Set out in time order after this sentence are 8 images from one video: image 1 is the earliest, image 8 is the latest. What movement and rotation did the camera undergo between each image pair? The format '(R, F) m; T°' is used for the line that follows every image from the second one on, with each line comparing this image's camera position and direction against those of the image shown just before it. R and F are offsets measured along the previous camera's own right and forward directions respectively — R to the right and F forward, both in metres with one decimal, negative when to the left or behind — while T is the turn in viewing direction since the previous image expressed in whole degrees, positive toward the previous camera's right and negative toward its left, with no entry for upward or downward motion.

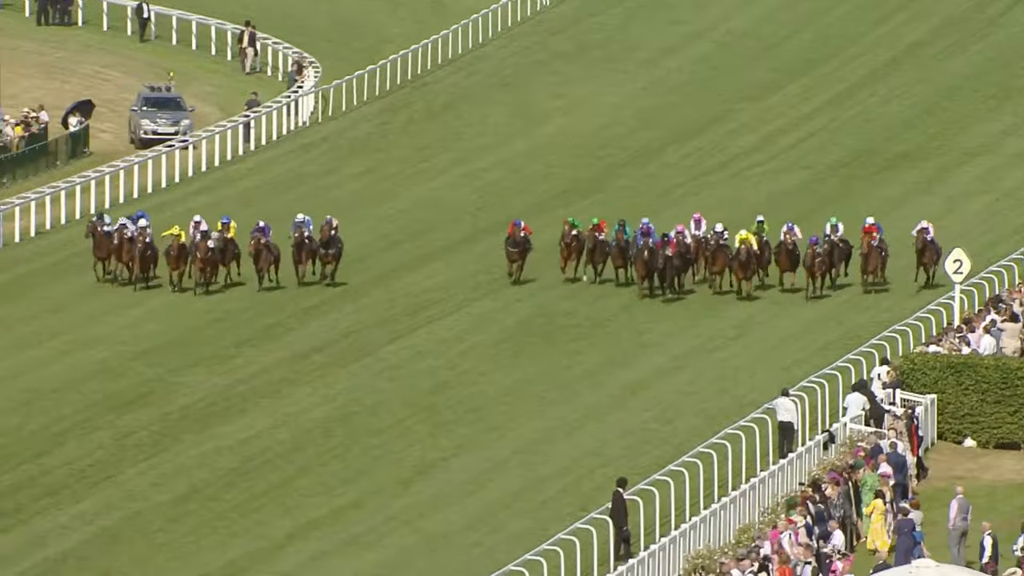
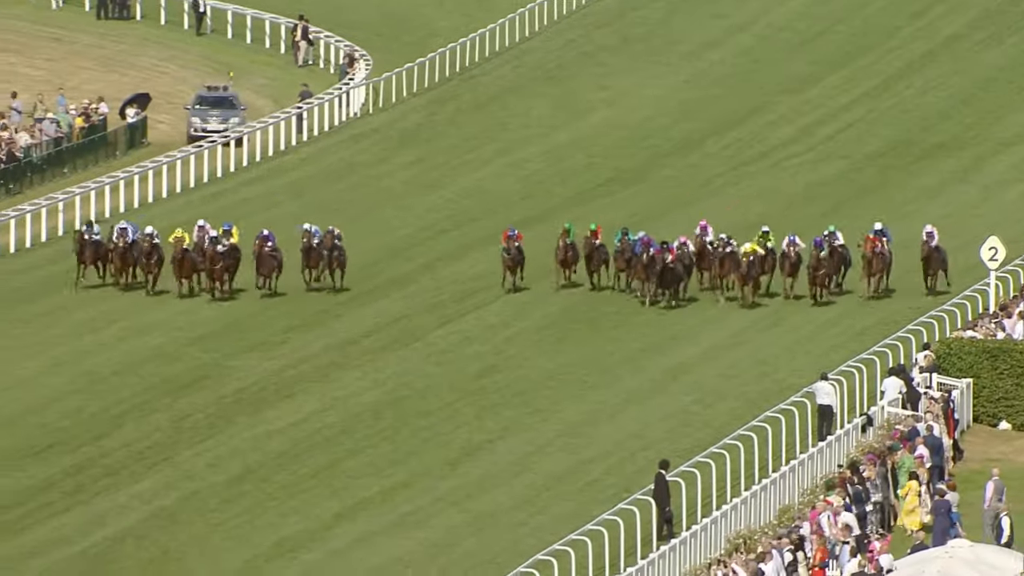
(+0.1, -0.6) m; -2°
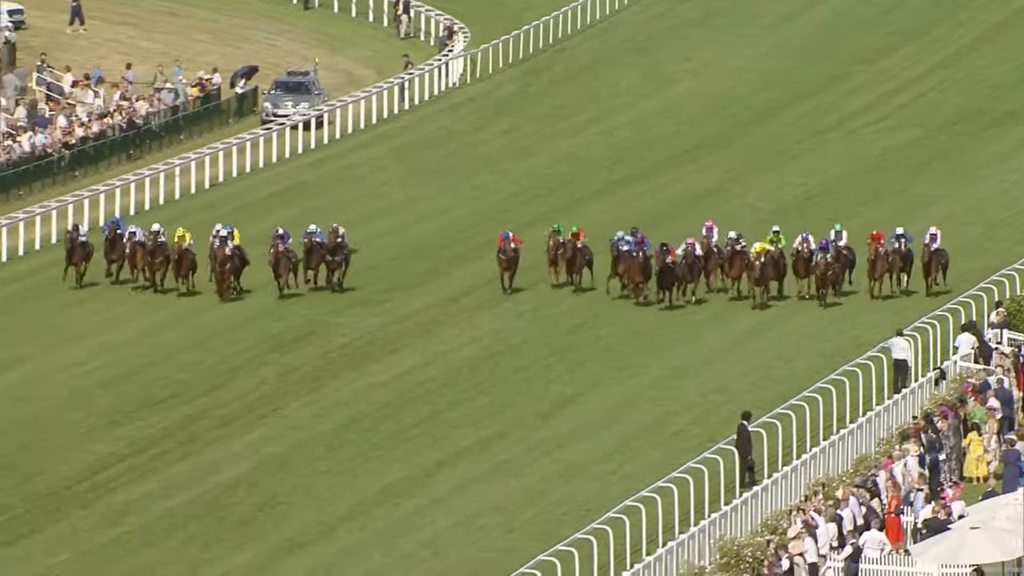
(-0.3, -1.3) m; -2°
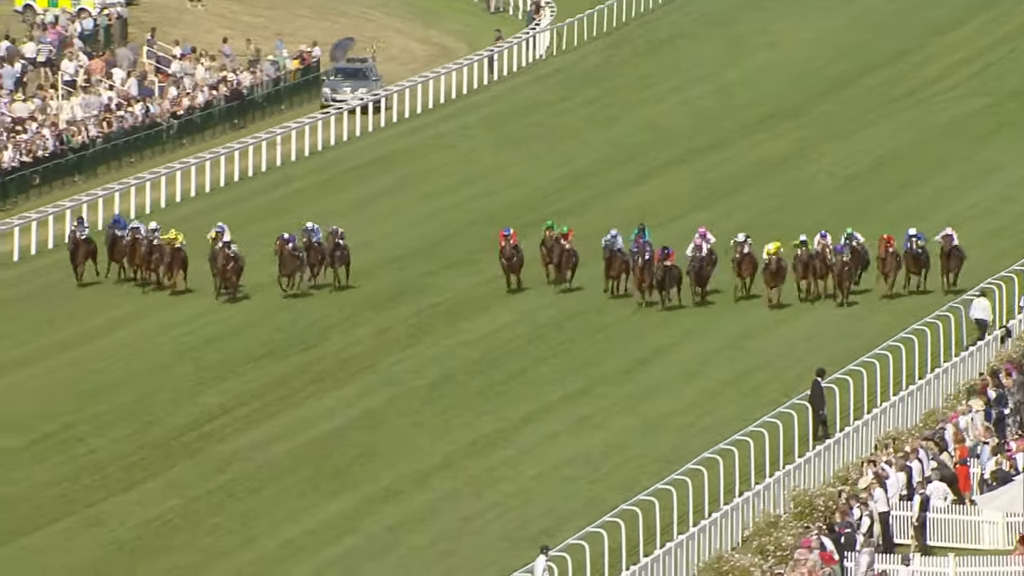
(-0.4, -1.3) m; -1°
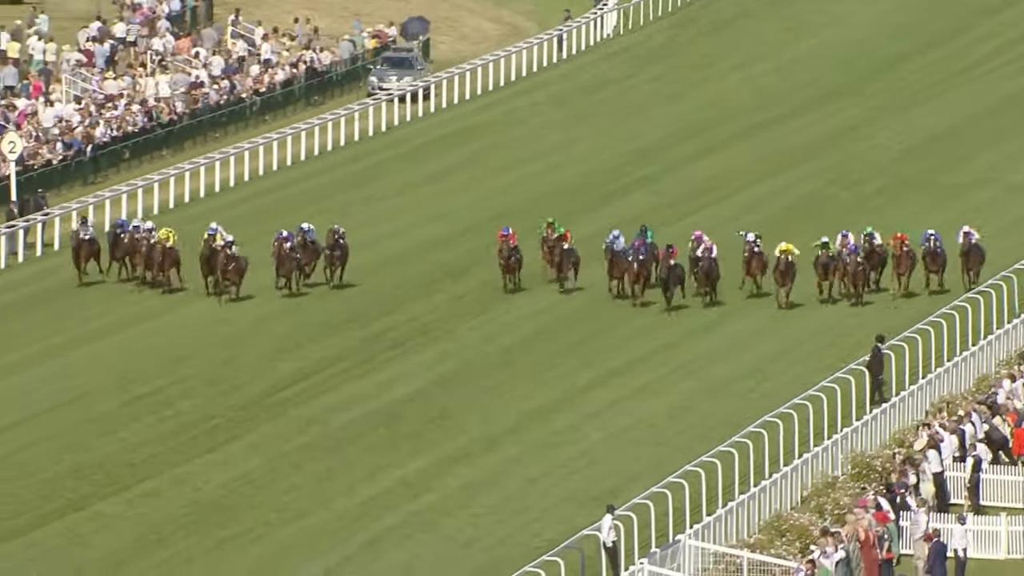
(-0.3, -1.1) m; -1°
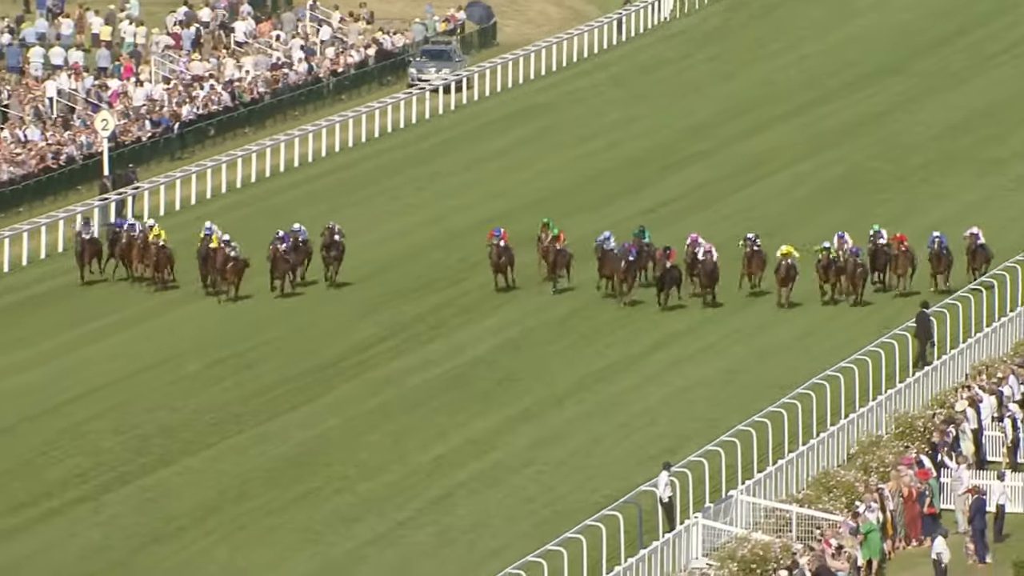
(-0.3, -1.7) m; -1°
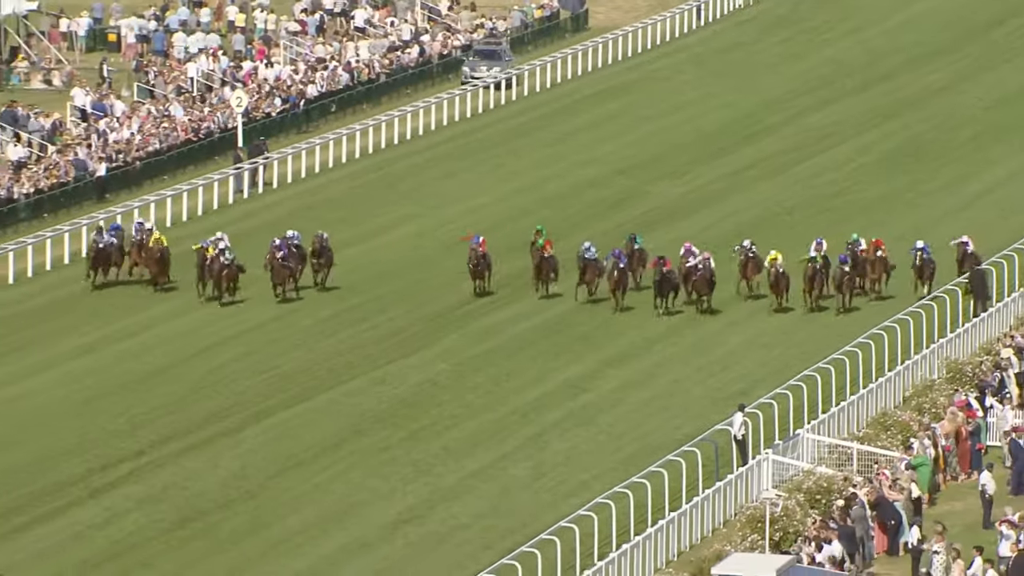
(-0.4, -3.4) m; -2°
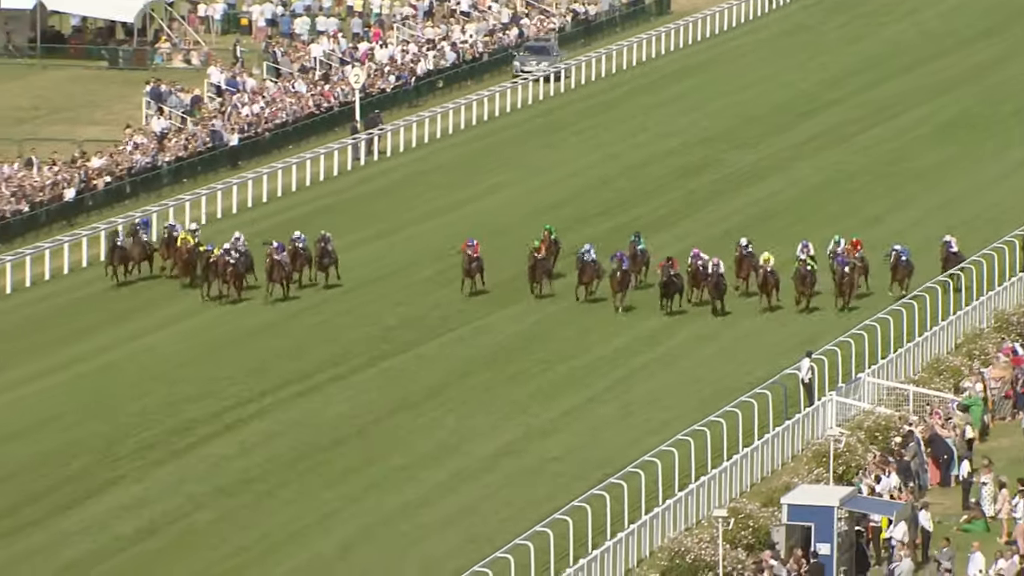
(-0.5, -3.7) m; -2°
